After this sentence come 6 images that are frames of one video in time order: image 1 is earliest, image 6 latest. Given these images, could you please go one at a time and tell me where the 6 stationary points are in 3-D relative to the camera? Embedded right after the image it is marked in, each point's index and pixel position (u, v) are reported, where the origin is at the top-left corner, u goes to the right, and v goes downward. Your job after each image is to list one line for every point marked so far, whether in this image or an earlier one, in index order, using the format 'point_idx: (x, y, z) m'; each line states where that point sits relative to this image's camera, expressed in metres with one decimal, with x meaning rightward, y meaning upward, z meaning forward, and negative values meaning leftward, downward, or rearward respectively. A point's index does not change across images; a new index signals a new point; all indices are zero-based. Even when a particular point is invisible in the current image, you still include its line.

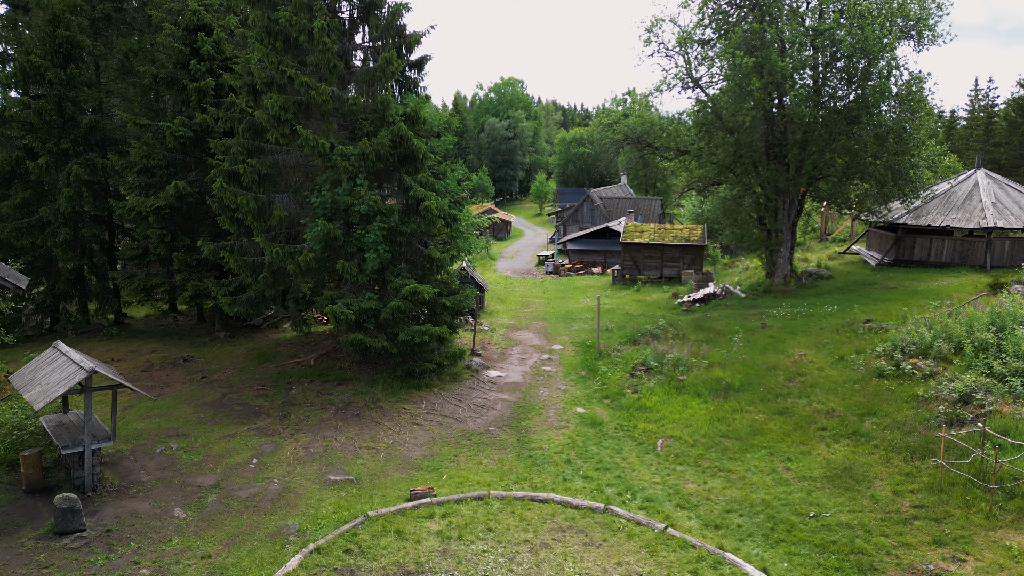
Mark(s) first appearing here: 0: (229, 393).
0: (-5.3, -2.0, +14.5) m
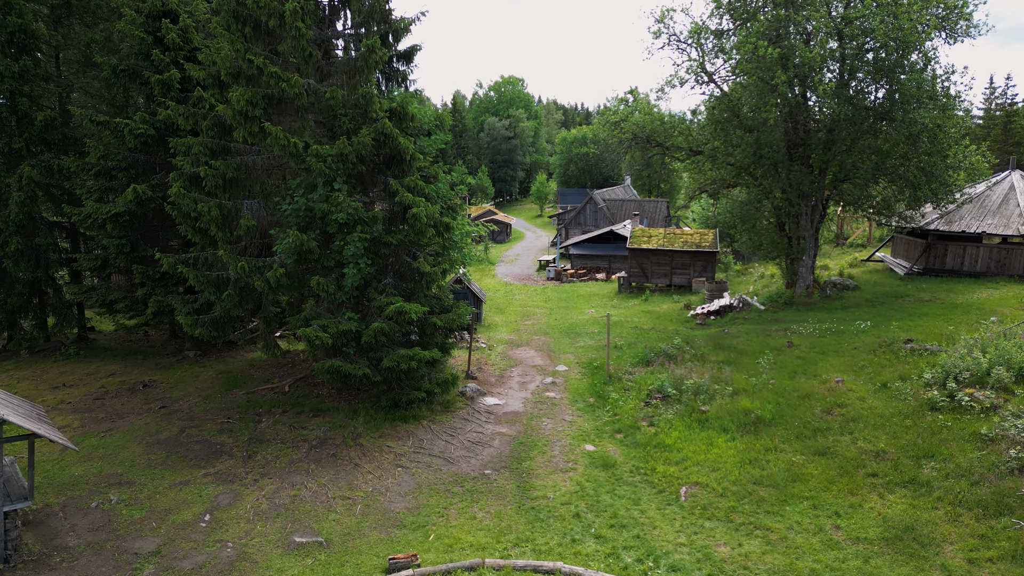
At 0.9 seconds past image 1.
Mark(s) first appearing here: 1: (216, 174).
0: (-5.3, -2.3, +12.7) m
1: (-4.9, +1.9, +12.9) m
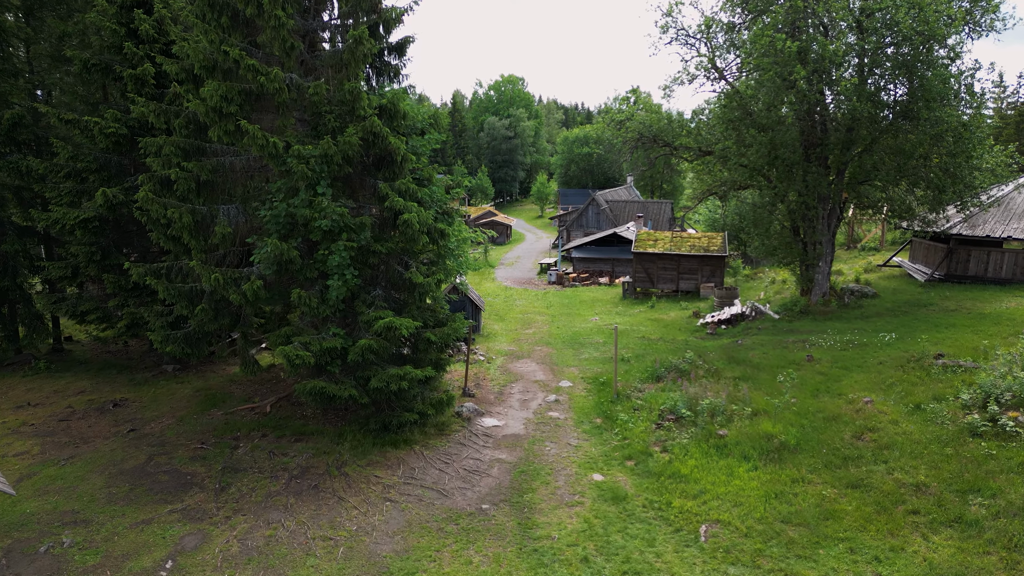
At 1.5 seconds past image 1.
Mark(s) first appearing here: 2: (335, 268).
0: (-5.3, -2.5, +11.7) m
1: (-4.9, +1.7, +11.8) m
2: (-2.6, +0.3, +11.6) m
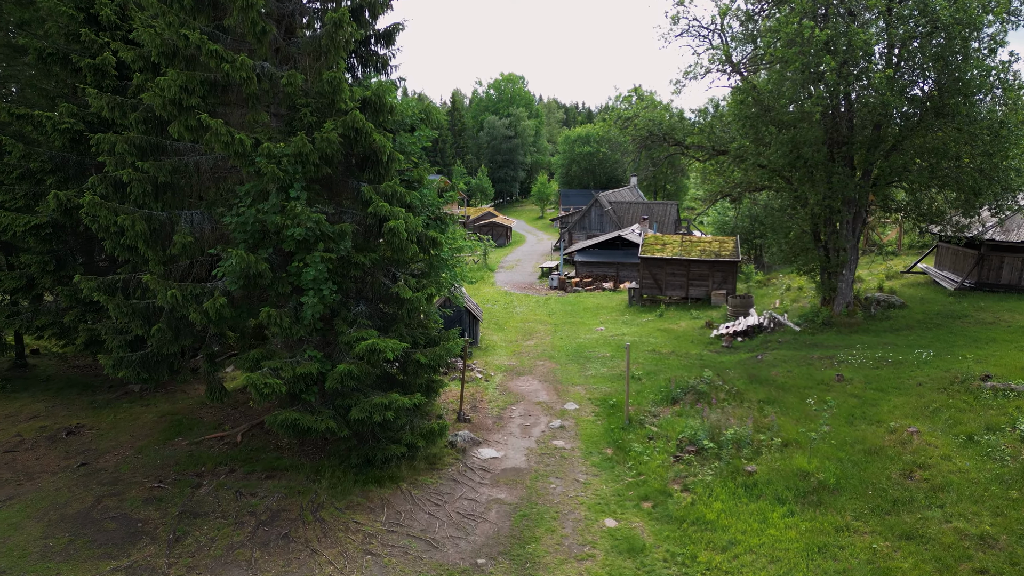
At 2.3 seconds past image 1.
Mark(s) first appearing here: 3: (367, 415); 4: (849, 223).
0: (-5.3, -2.7, +10.2) m
1: (-4.9, +1.4, +10.3) m
2: (-2.6, +0.1, +10.2) m
3: (-1.9, -1.7, +10.2) m
4: (+8.1, +1.6, +18.9) m
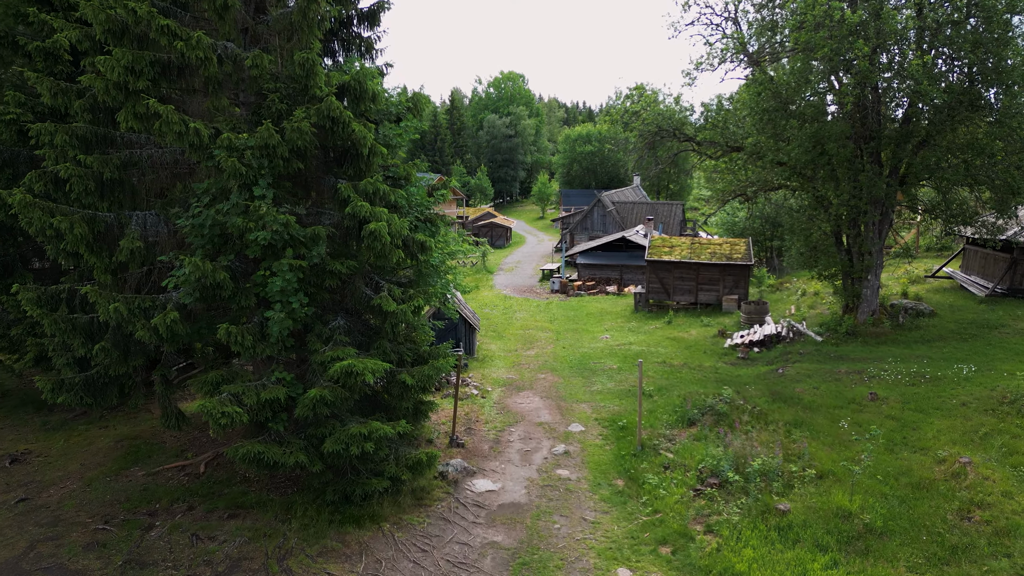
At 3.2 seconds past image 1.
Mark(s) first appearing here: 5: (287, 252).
0: (-5.3, -2.8, +8.9) m
1: (-4.9, +1.3, +9.0) m
2: (-2.7, -0.1, +8.8) m
3: (-1.9, -1.8, +8.9) m
4: (+8.1, +1.4, +17.6) m
5: (-2.5, +0.4, +8.8) m
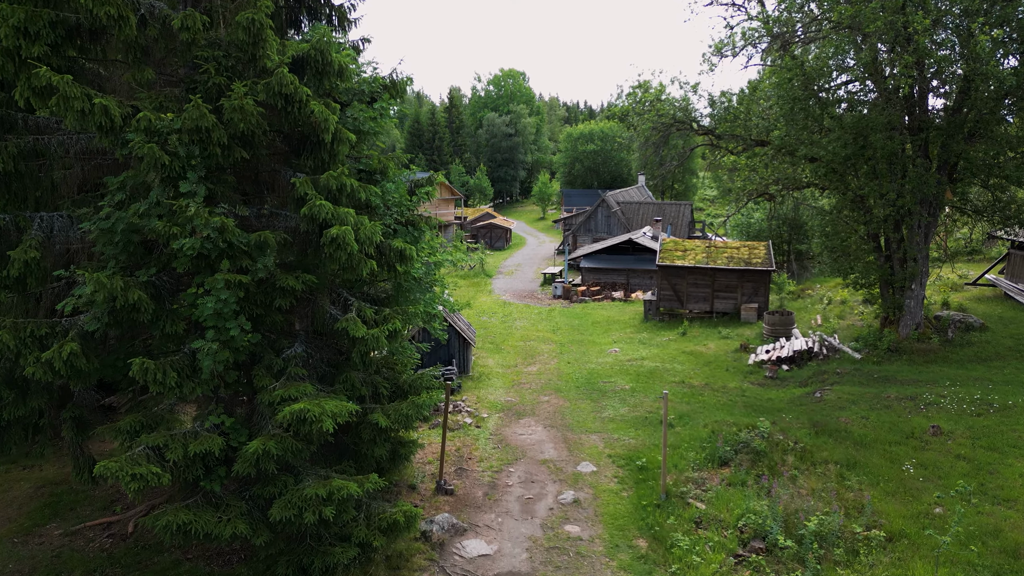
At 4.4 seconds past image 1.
0: (-5.3, -3.0, +6.9) m
1: (-4.9, +1.1, +7.1) m
2: (-2.7, -0.3, +6.9) m
3: (-1.9, -2.0, +7.0) m
4: (+8.1, +1.2, +15.6) m
5: (-2.6, +0.2, +6.9) m
